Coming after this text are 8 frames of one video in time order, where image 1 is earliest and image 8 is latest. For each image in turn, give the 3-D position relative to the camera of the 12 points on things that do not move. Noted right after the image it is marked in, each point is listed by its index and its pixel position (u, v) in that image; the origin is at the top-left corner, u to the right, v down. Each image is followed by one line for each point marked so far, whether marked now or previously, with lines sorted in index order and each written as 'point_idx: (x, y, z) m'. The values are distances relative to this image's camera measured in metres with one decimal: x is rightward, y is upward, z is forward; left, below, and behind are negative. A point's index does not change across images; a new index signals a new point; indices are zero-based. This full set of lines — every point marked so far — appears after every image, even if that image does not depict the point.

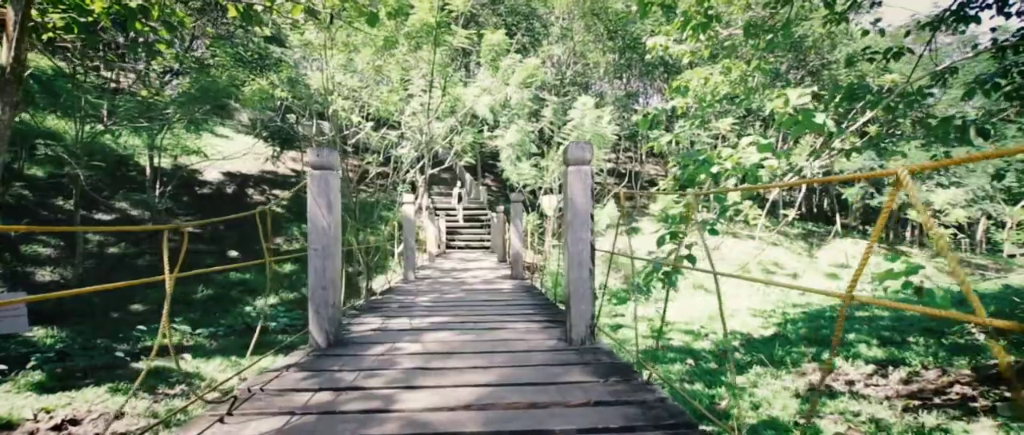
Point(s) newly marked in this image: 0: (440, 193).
0: (-2.2, +0.7, +17.2) m
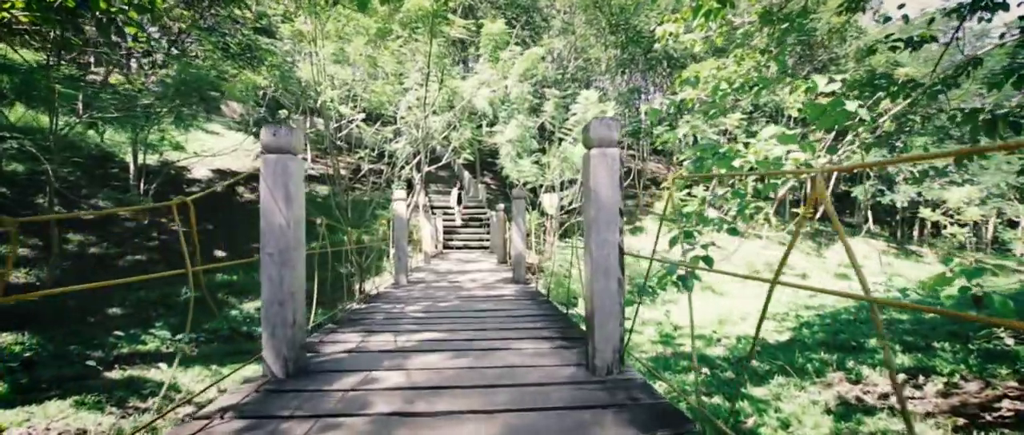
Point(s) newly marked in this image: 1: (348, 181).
0: (-2.2, +0.8, +16.8) m
1: (-3.0, +0.7, +10.3) m
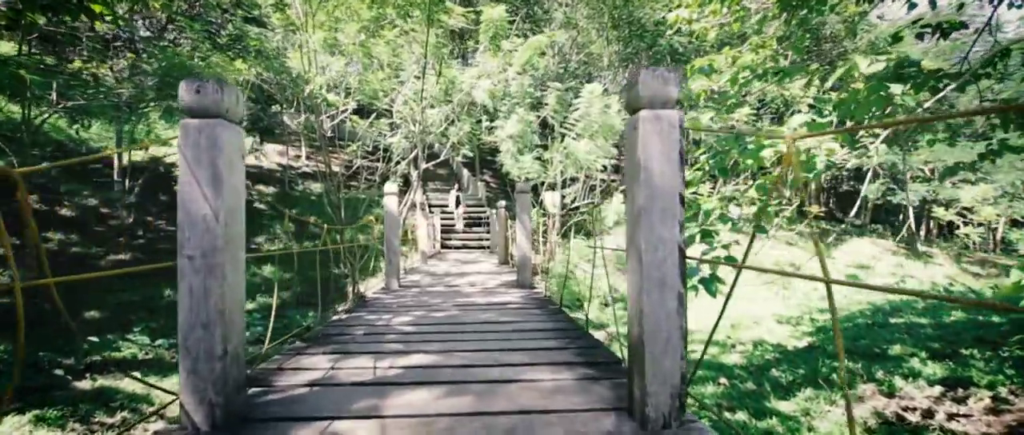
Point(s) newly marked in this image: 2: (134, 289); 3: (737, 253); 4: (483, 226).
0: (-2.2, +0.8, +16.4) m
1: (-3.0, +0.7, +9.9) m
2: (-5.1, -1.0, +7.6) m
3: (+4.9, -0.7, +12.1) m
4: (-0.7, -0.2, +14.0) m
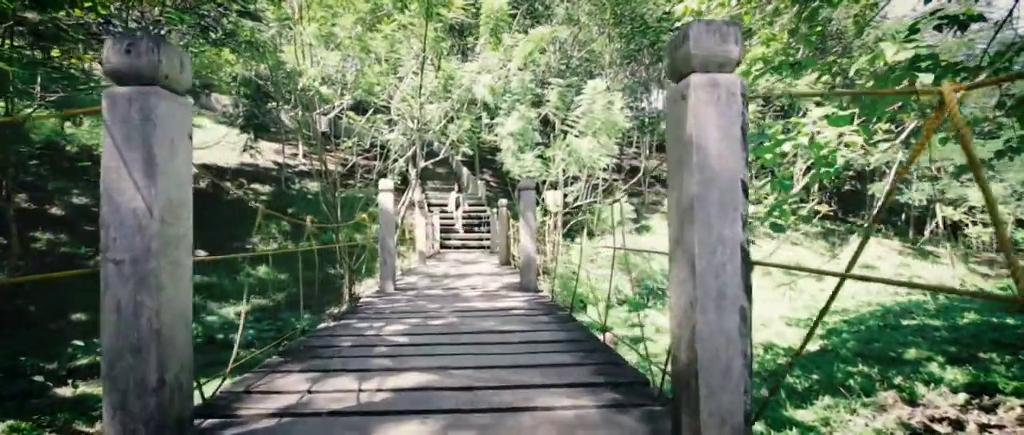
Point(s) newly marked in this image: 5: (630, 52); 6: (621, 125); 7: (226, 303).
0: (-2.2, +0.8, +16.2) m
1: (-3.0, +0.7, +9.7) m
2: (-5.1, -1.0, +7.3) m
3: (+4.9, -0.7, +11.9) m
4: (-0.7, -0.2, +13.7) m
5: (+2.9, +4.1, +13.8) m
6: (+2.0, +1.7, +10.1) m
7: (-3.8, -1.1, +7.5) m
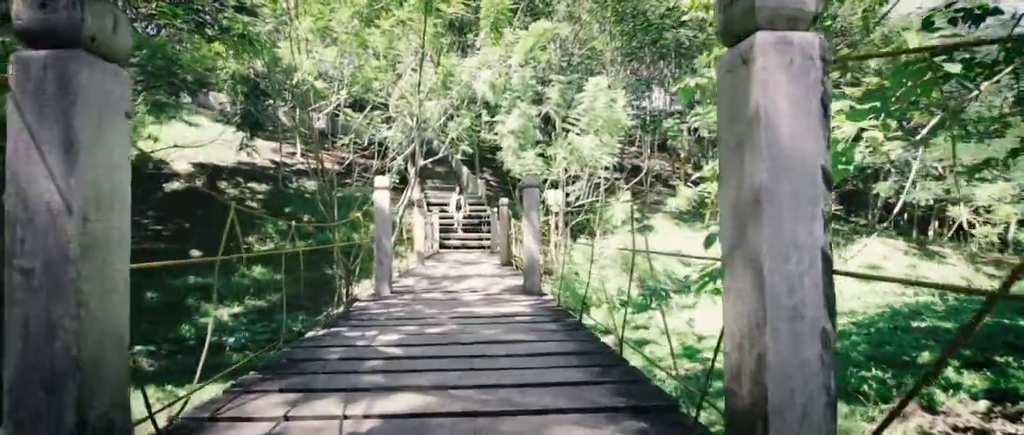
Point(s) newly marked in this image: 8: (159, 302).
0: (-2.2, +0.8, +16.0) m
1: (-3.0, +0.7, +9.5) m
2: (-5.0, -1.0, +7.2) m
3: (+4.9, -0.7, +11.7) m
4: (-0.7, -0.2, +13.6) m
5: (+2.9, +4.1, +13.6) m
6: (+2.0, +1.7, +9.9) m
7: (-3.8, -1.1, +7.3) m
8: (-4.4, -1.1, +7.1) m
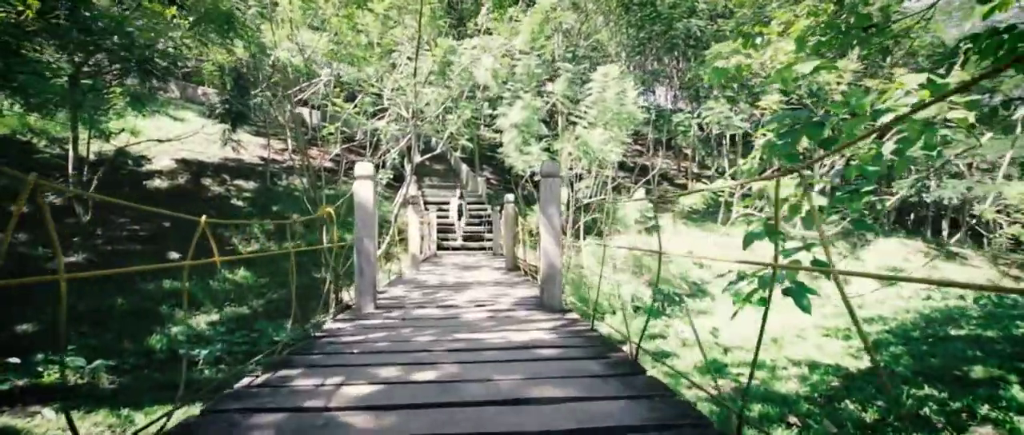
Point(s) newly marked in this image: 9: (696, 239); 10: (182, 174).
0: (-2.1, +0.8, +15.4) m
1: (-2.9, +0.7, +8.9) m
2: (-5.0, -0.9, +6.5) m
3: (+4.9, -0.7, +11.1) m
4: (-0.7, -0.2, +12.9) m
5: (+3.0, +4.1, +13.0) m
6: (+2.0, +1.7, +9.3) m
7: (-3.7, -1.1, +6.6) m
8: (-4.4, -1.1, +6.4) m
9: (+3.7, -0.4, +11.5) m
10: (-6.3, +0.8, +10.8) m
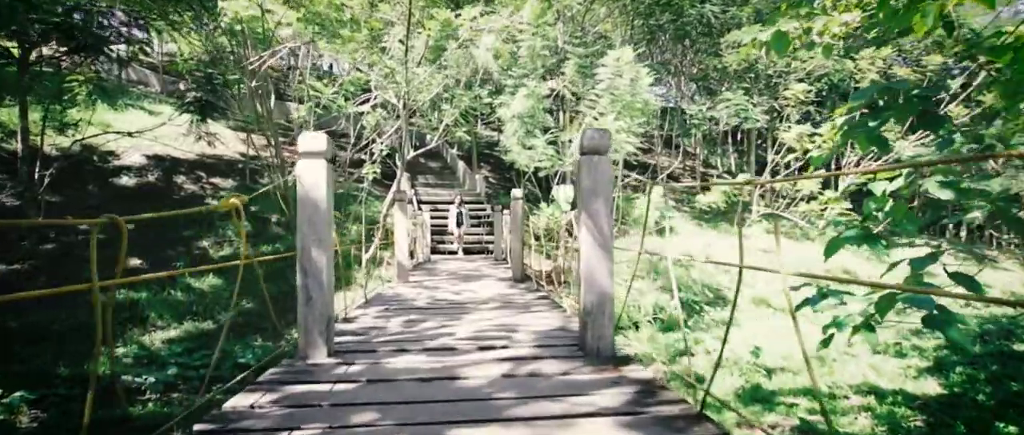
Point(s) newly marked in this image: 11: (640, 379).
0: (-2.1, +0.8, +14.5) m
1: (-2.9, +0.7, +8.0) m
2: (-4.9, -0.9, +5.6) m
3: (+4.9, -0.7, +10.3) m
4: (-0.7, -0.2, +12.0) m
5: (+3.0, +4.1, +12.1) m
6: (+2.1, +1.7, +8.5) m
7: (-3.7, -1.1, +5.8) m
8: (-4.3, -1.1, +5.5) m
9: (+3.8, -0.4, +10.7) m
10: (-6.3, +0.8, +9.9) m
11: (+0.4, -0.5, +2.1) m
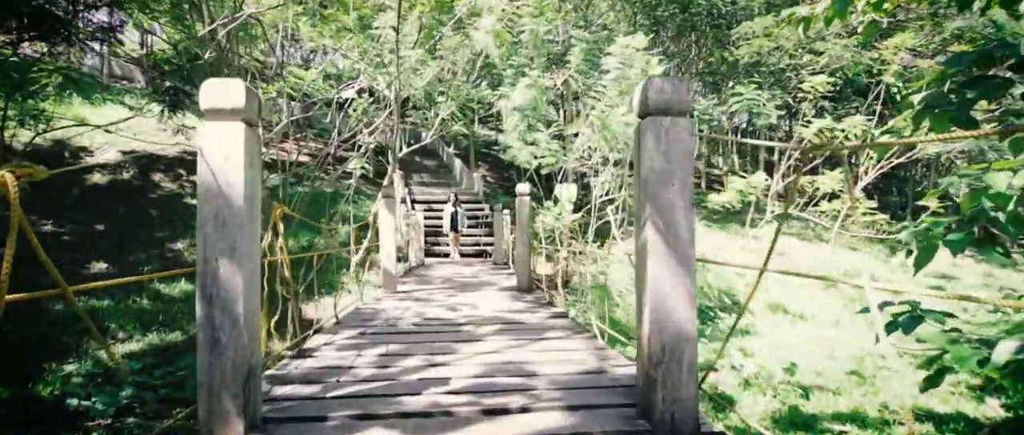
0: (-2.2, +0.8, +13.9) m
1: (-2.9, +0.7, +7.4) m
2: (-4.9, -0.9, +5.0) m
3: (+4.9, -0.7, +9.7) m
4: (-0.7, -0.2, +11.5) m
5: (+3.0, +4.1, +11.5) m
6: (+2.1, +1.7, +7.9) m
7: (-3.7, -1.1, +5.1) m
8: (-4.3, -1.1, +4.9) m
9: (+3.8, -0.4, +10.1) m
10: (-6.3, +0.8, +9.3) m
11: (+0.5, -0.5, +1.5) m
